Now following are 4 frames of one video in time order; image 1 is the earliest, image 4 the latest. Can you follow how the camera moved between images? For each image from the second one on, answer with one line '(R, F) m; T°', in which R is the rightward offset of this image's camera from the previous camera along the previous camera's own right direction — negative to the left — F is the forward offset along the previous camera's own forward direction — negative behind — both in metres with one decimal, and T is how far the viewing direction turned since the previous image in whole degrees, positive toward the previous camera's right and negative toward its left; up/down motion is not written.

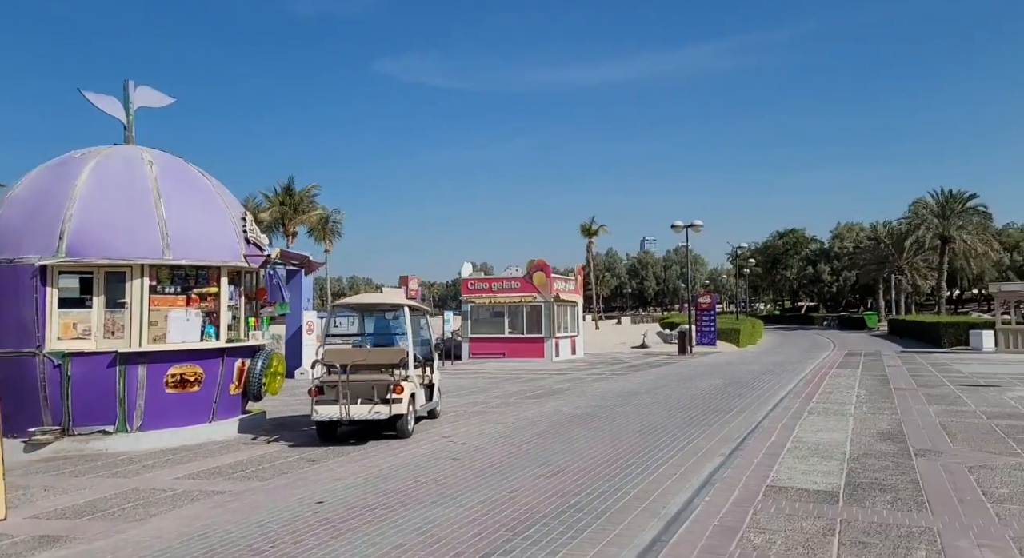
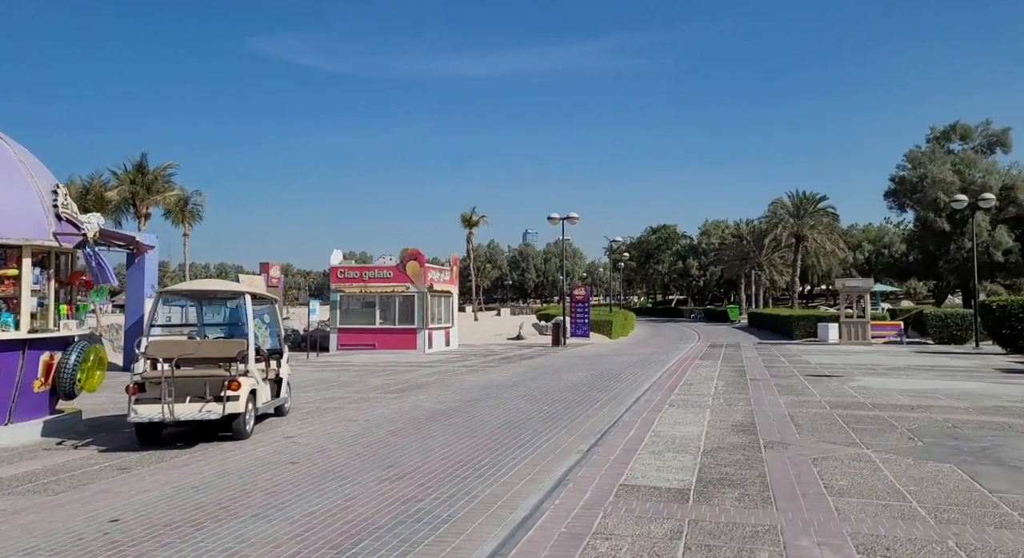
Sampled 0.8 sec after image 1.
(+0.5, +0.7) m; +9°
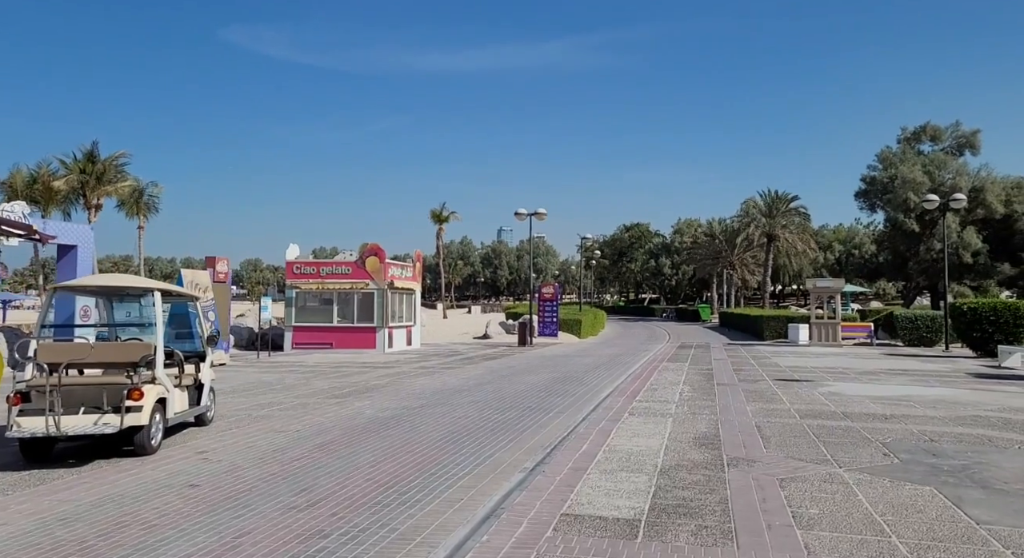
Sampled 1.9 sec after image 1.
(+0.5, +1.2) m; +2°
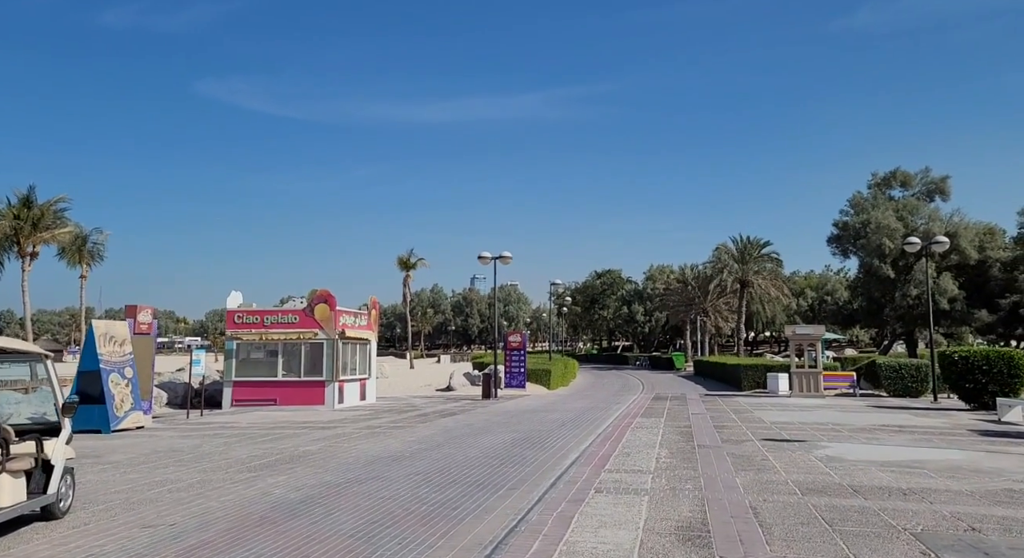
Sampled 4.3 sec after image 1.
(+0.5, +2.5) m; +2°
